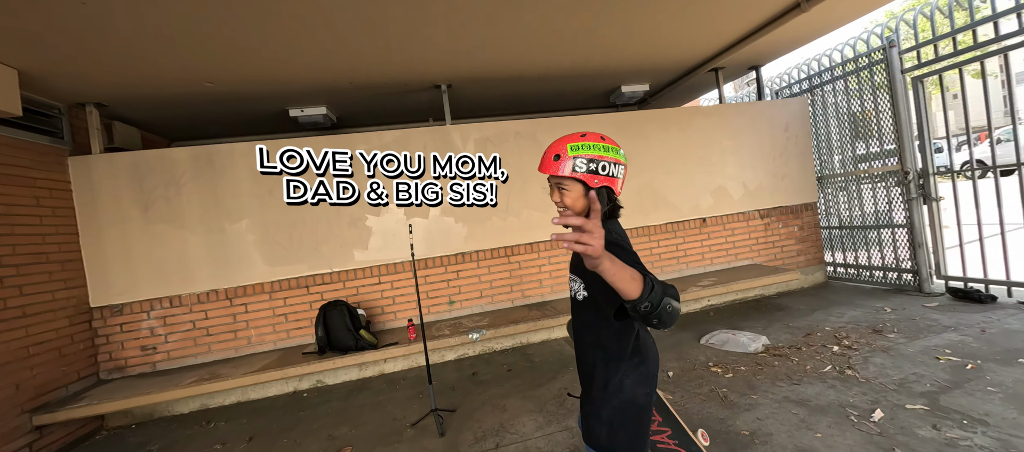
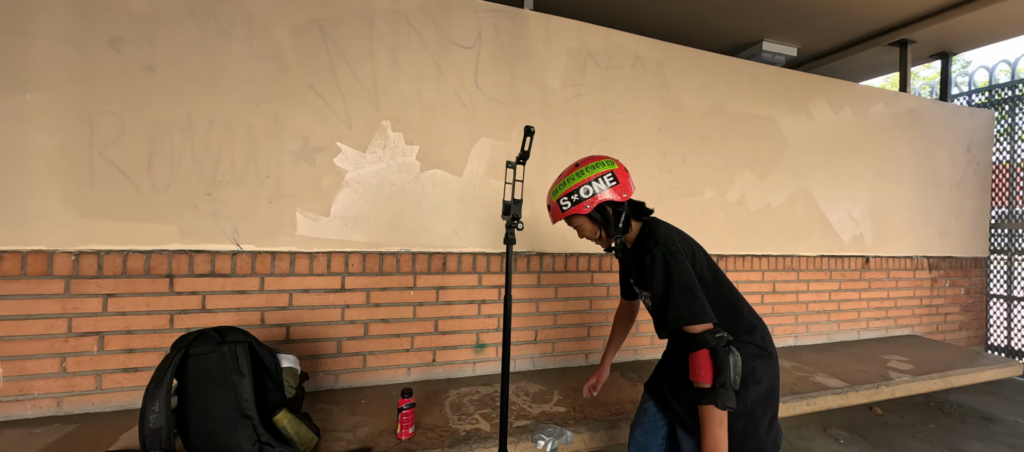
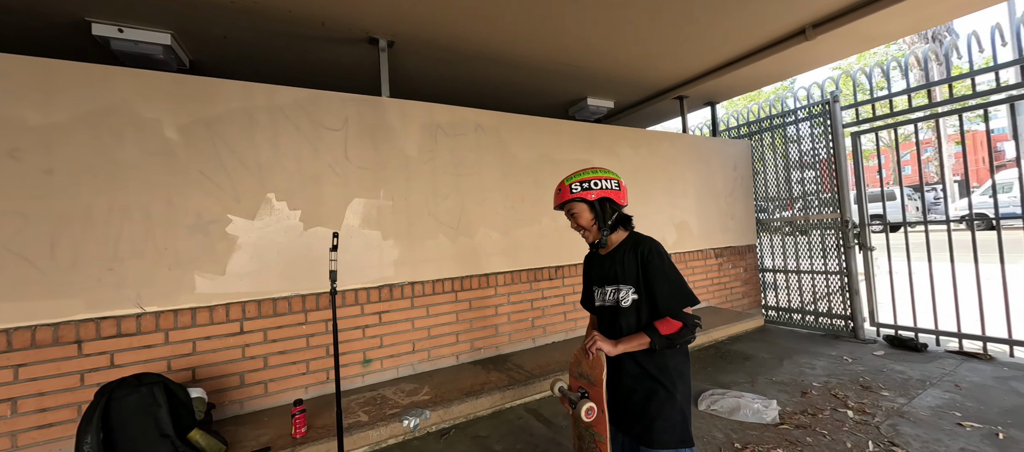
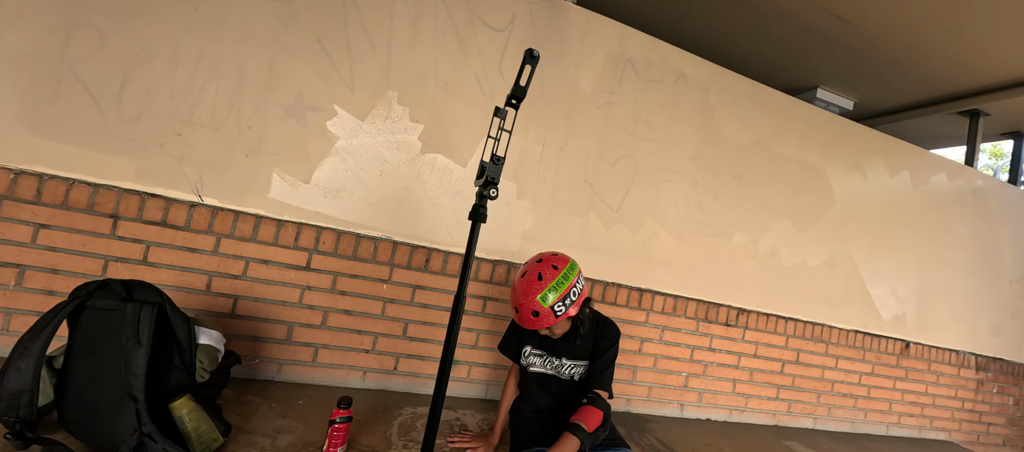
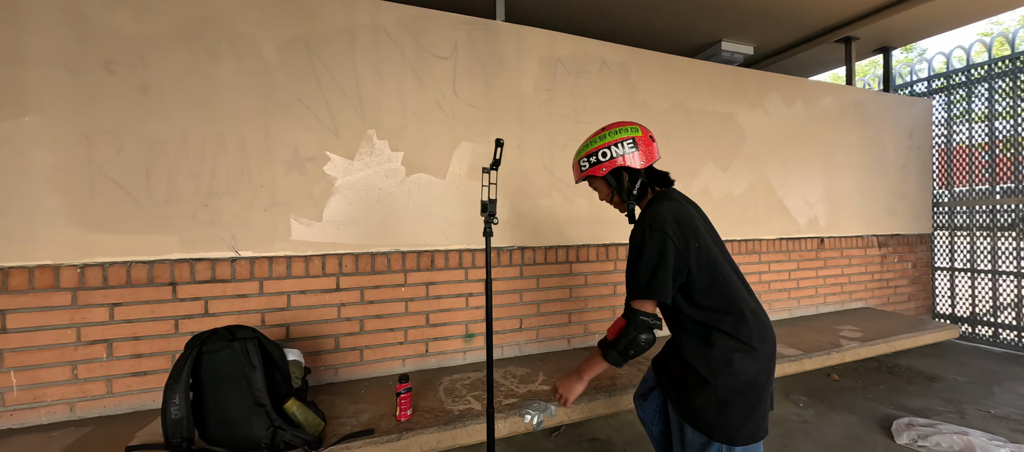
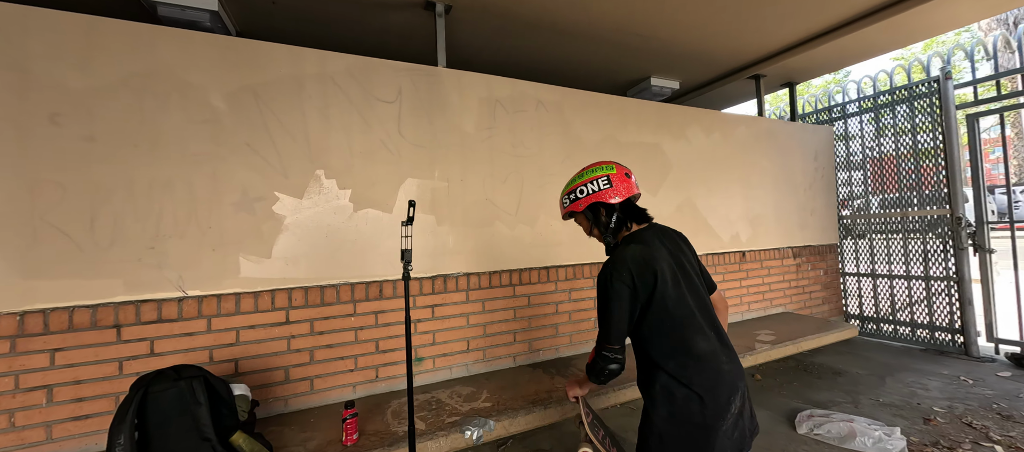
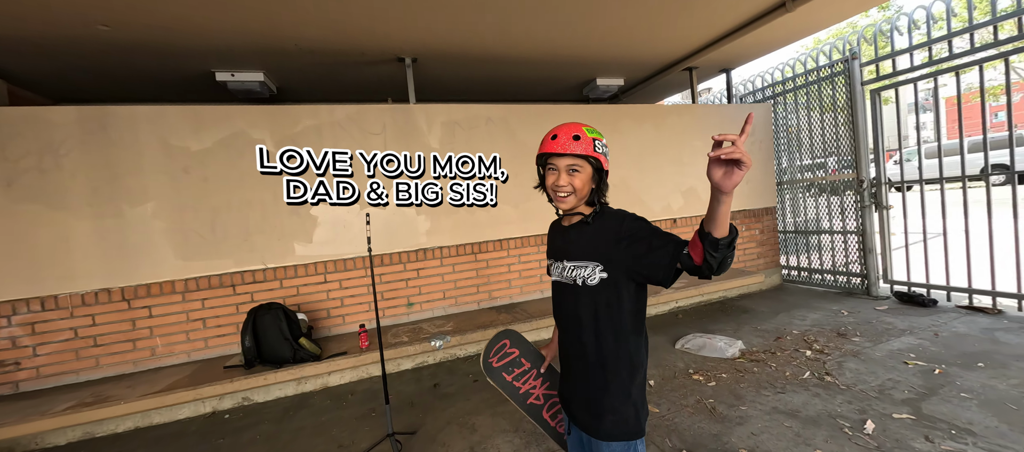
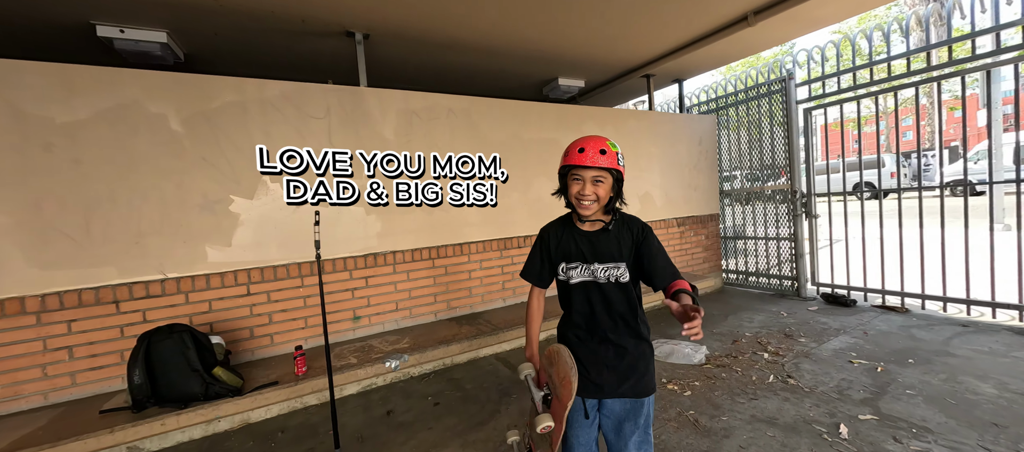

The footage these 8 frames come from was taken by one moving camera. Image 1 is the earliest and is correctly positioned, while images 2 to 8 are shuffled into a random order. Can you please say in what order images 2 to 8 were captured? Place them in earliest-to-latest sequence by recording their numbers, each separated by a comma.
7, 8, 3, 6, 5, 2, 4
